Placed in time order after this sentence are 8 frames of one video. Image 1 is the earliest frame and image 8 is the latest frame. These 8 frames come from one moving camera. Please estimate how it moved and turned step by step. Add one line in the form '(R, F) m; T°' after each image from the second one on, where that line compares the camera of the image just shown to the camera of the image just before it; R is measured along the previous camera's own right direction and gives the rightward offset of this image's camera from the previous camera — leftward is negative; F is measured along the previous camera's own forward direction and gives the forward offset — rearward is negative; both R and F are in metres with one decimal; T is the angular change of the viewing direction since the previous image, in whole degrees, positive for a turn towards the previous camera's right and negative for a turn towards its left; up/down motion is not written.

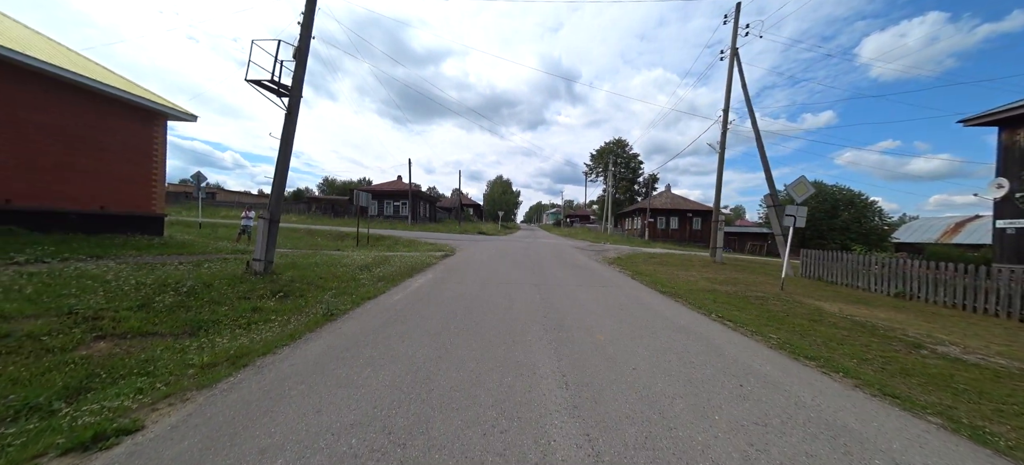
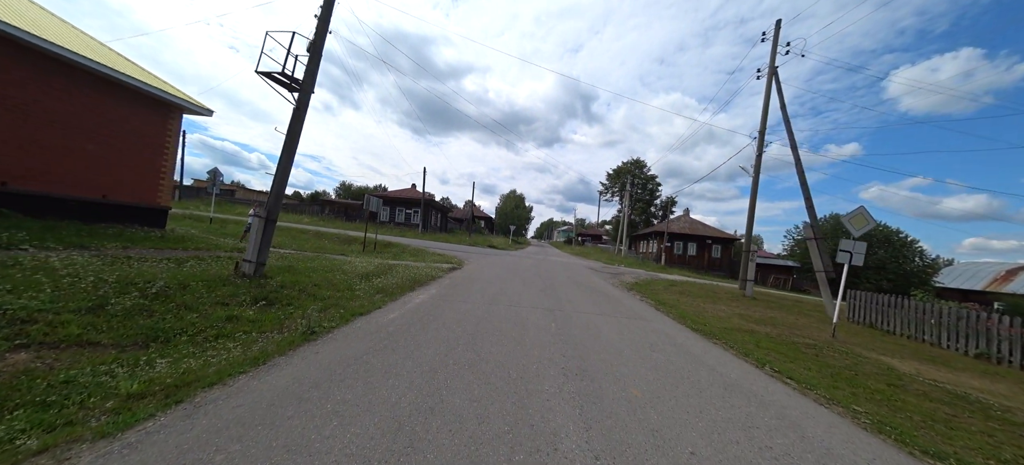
(-0.1, +0.8) m; -2°
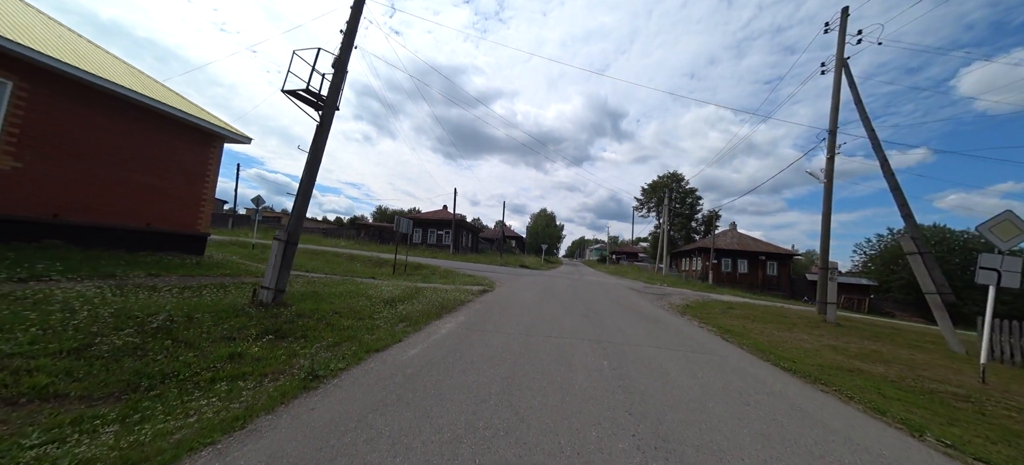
(-0.1, +0.9) m; -5°
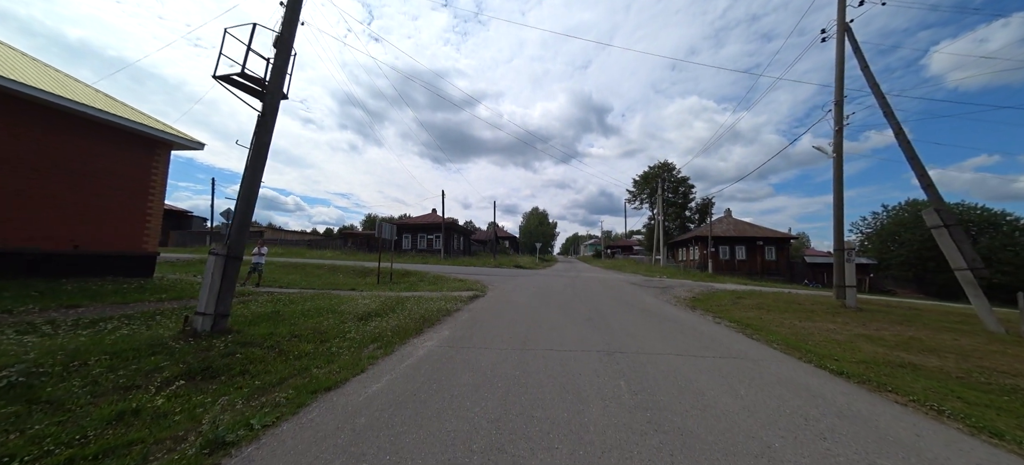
(+0.1, +1.1) m; +1°
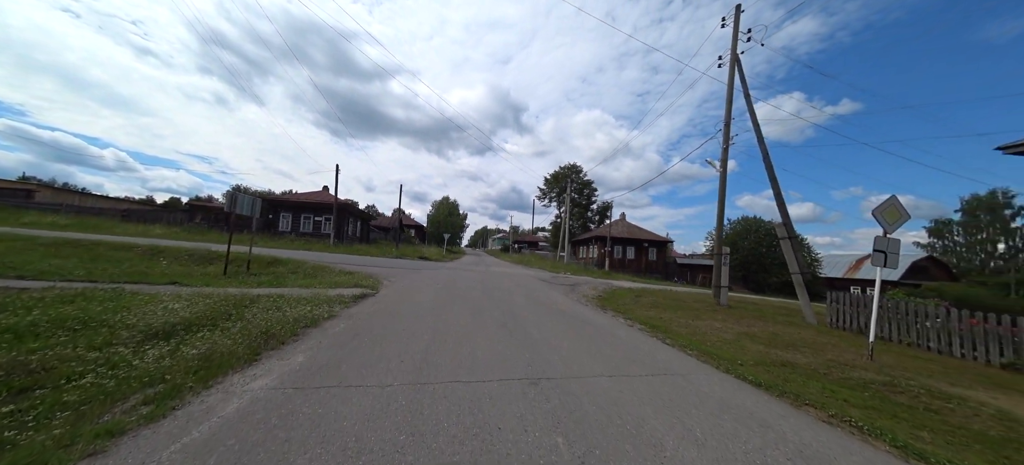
(+0.1, +1.5) m; +16°
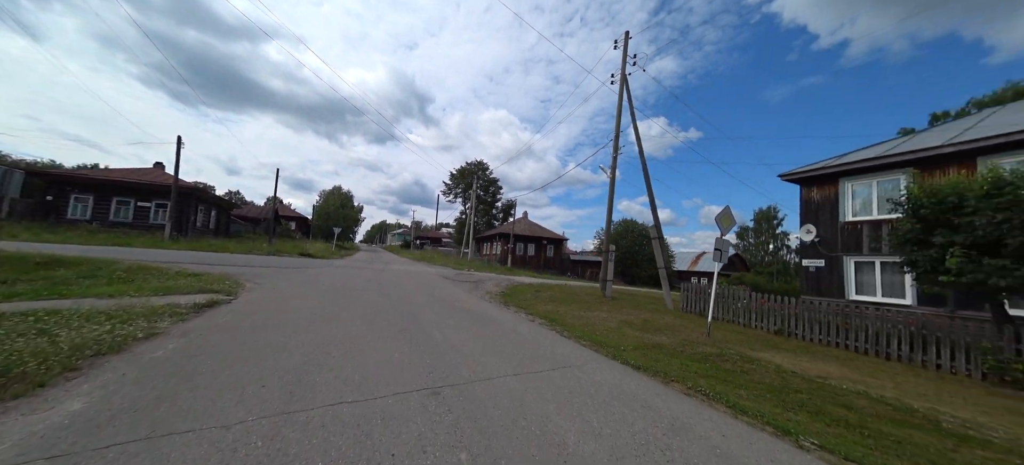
(0.0, +0.3) m; +17°
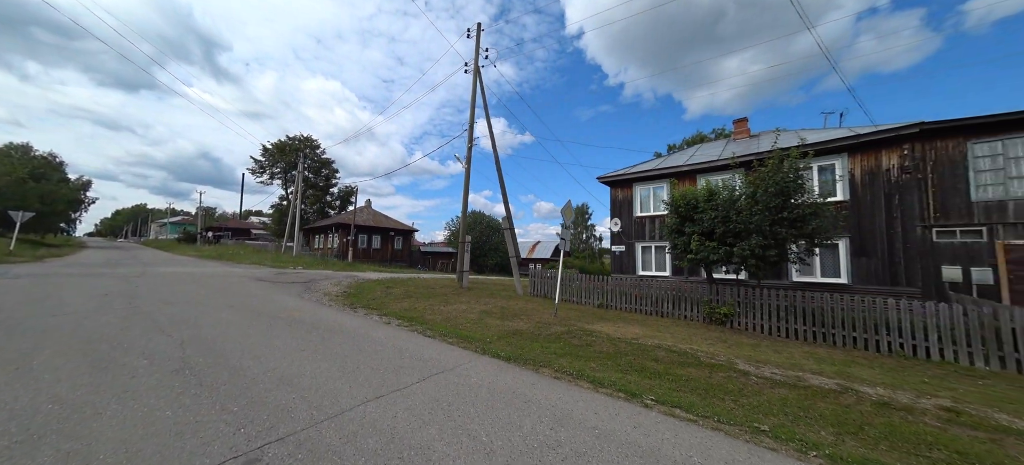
(-0.2, +0.7) m; +27°
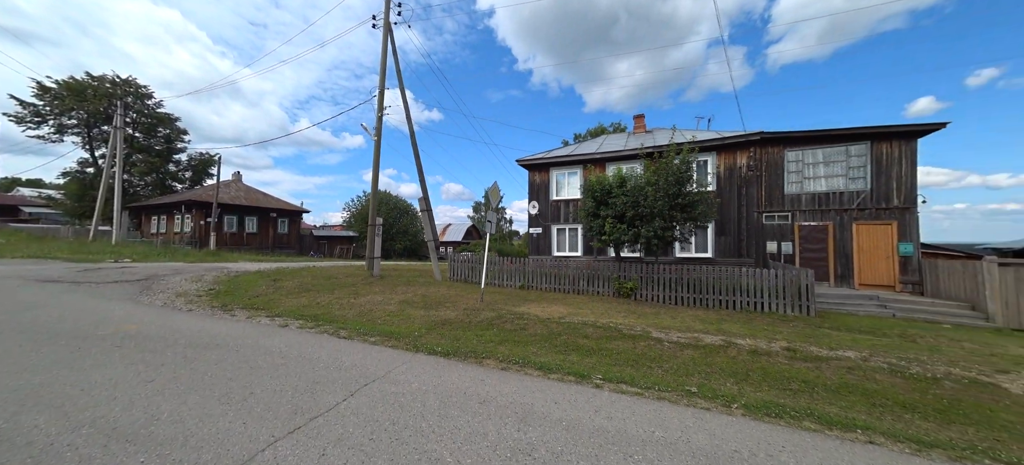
(-0.5, +0.6) m; +17°
